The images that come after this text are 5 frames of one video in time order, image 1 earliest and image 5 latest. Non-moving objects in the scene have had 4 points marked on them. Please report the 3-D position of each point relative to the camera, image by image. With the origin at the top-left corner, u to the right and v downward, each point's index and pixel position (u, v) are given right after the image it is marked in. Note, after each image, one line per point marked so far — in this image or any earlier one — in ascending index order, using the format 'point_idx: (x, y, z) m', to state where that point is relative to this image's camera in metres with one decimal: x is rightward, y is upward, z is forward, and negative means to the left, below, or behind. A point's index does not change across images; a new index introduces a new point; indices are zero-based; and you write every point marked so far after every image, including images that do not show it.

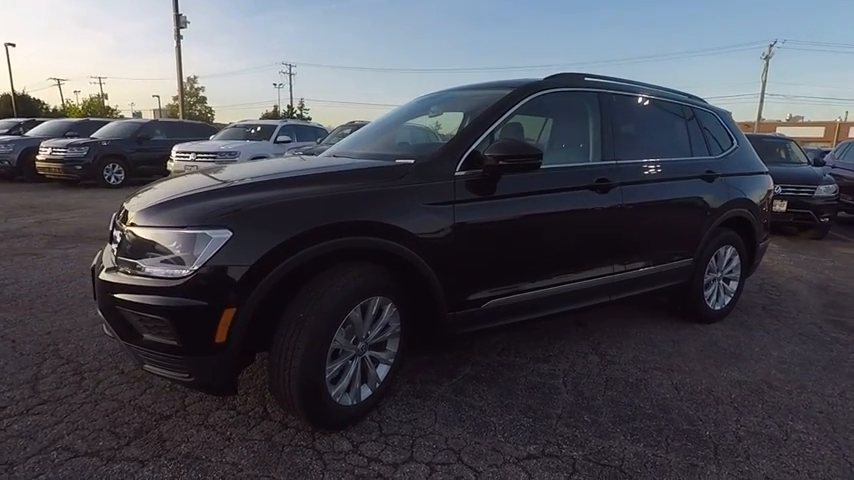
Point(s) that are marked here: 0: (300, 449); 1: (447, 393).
0: (-0.7, -1.2, +2.7) m
1: (+0.1, -1.1, +3.4) m
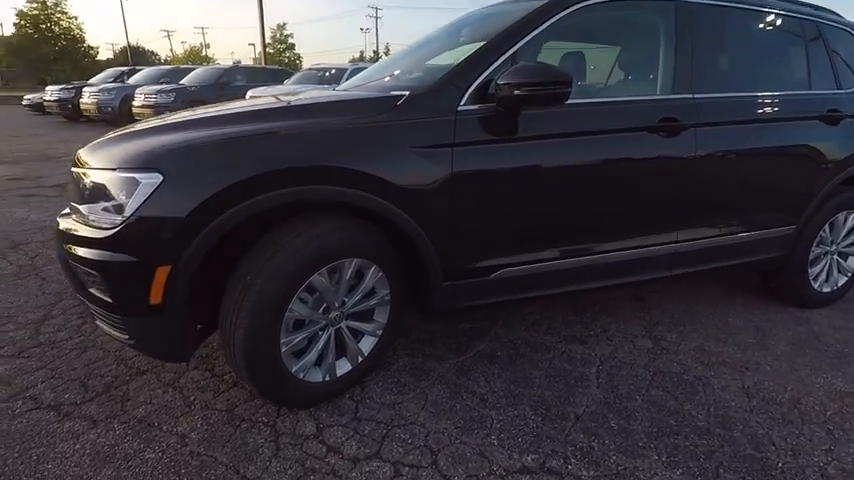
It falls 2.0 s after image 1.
0: (-0.9, -0.9, +2.4) m
1: (+0.1, -0.8, +2.9) m
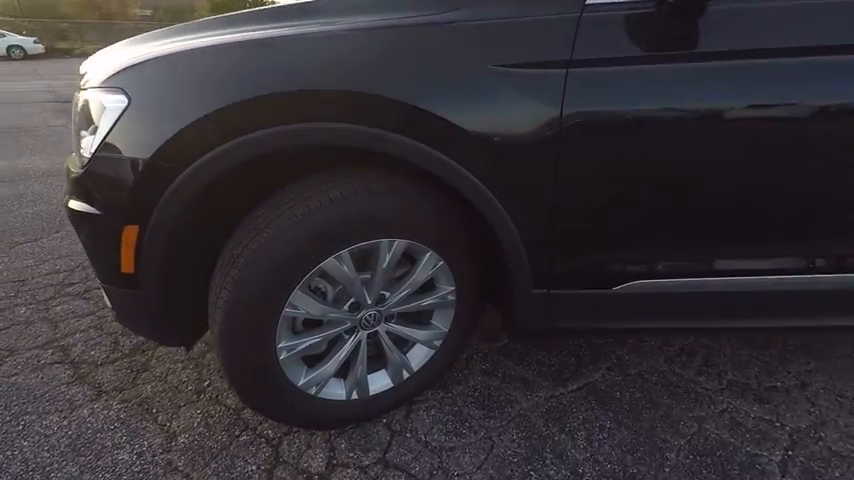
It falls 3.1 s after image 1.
0: (-0.6, -0.8, +1.8) m
1: (+0.4, -0.7, +2.0) m
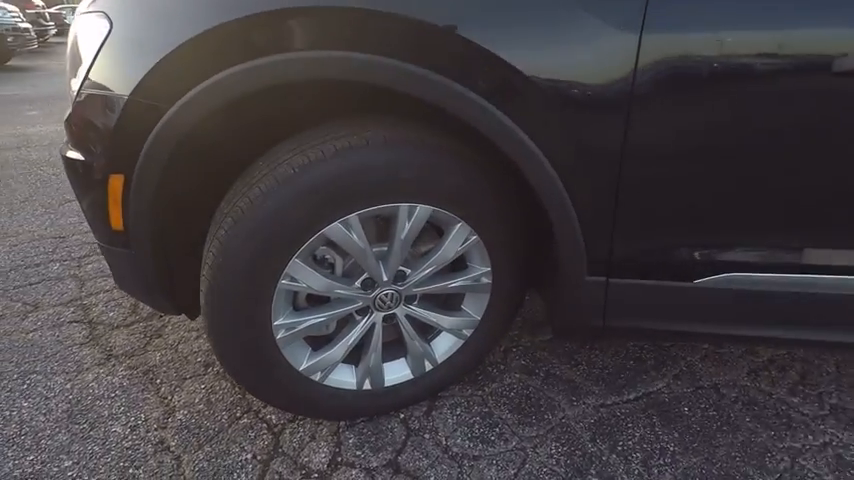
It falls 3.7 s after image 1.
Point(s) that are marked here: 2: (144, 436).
0: (-0.6, -0.6, +1.6) m
1: (+0.5, -0.6, +1.7) m
2: (-0.9, -0.7, +1.6) m
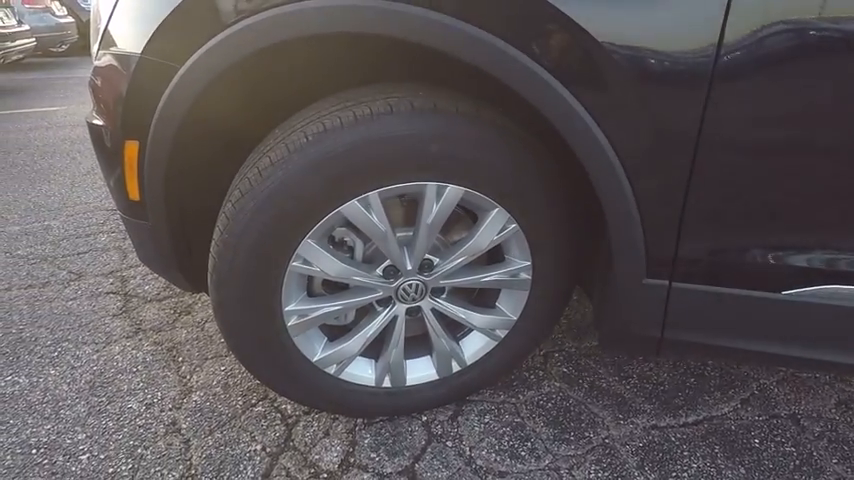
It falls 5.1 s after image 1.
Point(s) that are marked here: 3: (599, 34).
0: (-0.5, -0.6, +1.5) m
1: (+0.6, -0.6, +1.5) m
2: (-0.9, -0.6, +1.5) m
3: (+0.4, +0.5, +1.0) m
